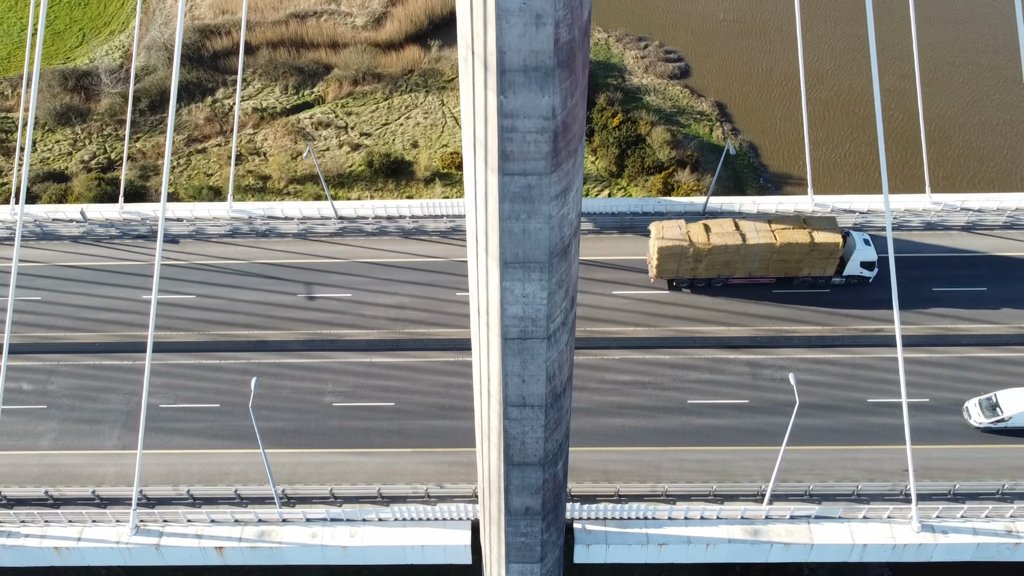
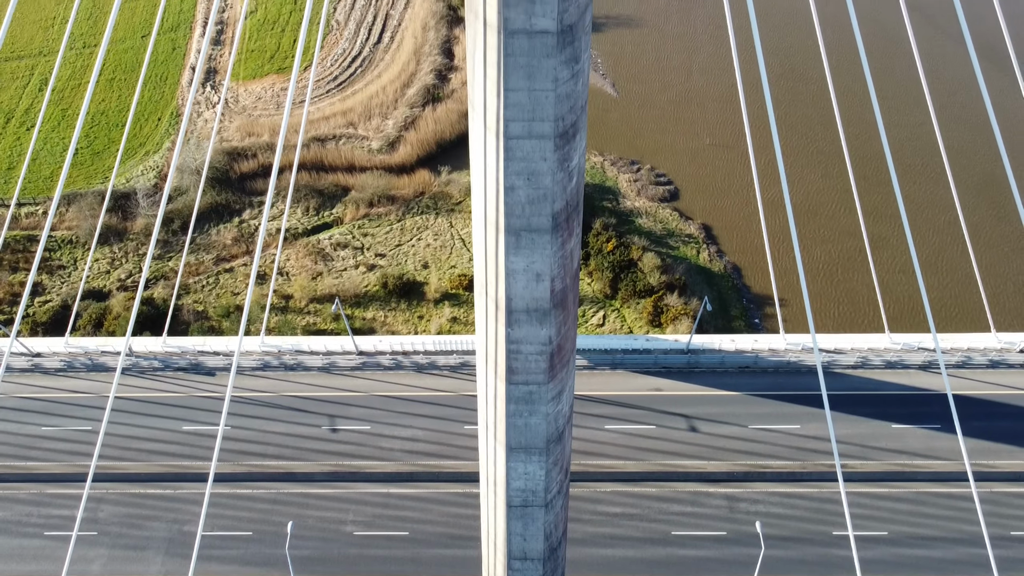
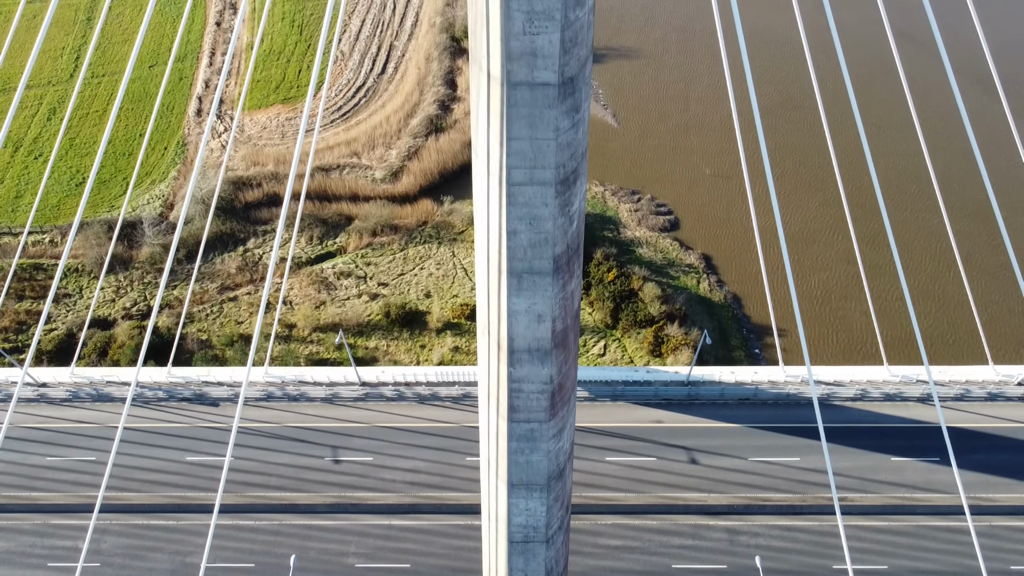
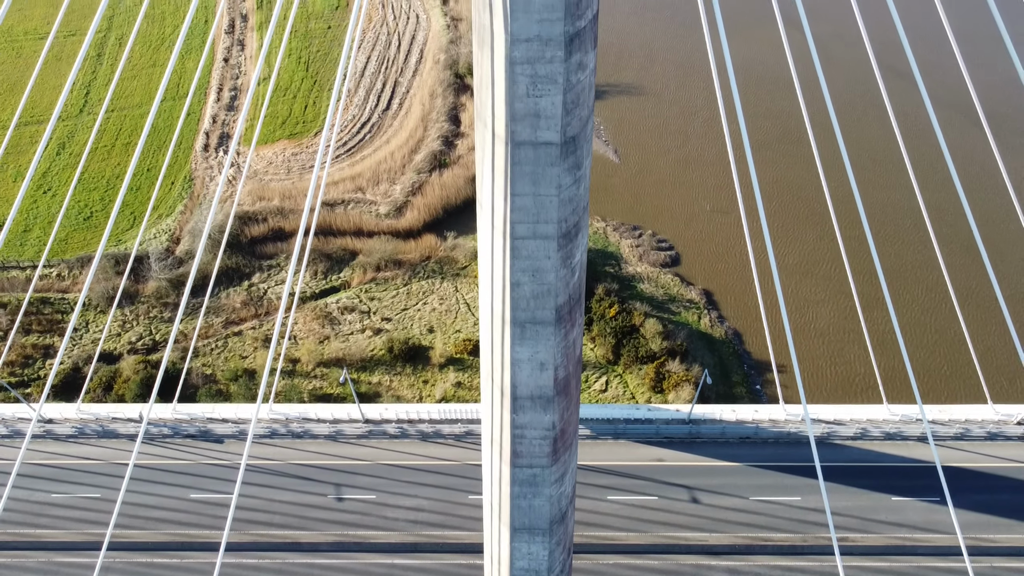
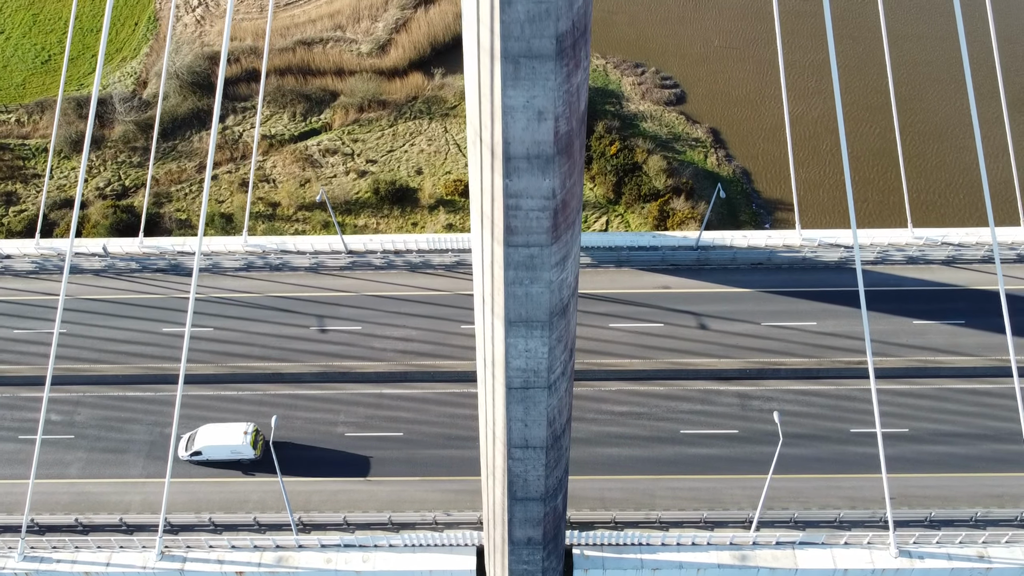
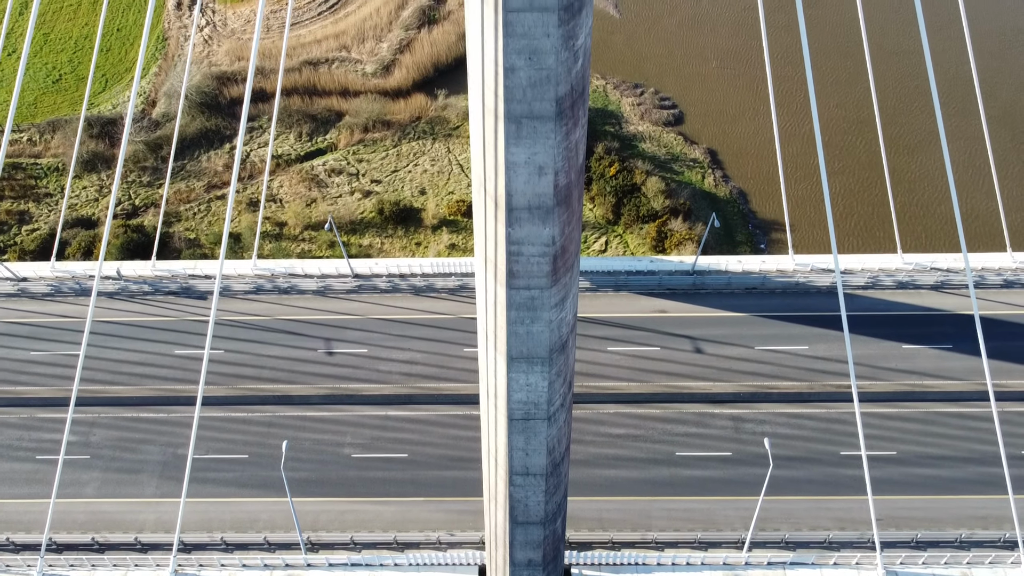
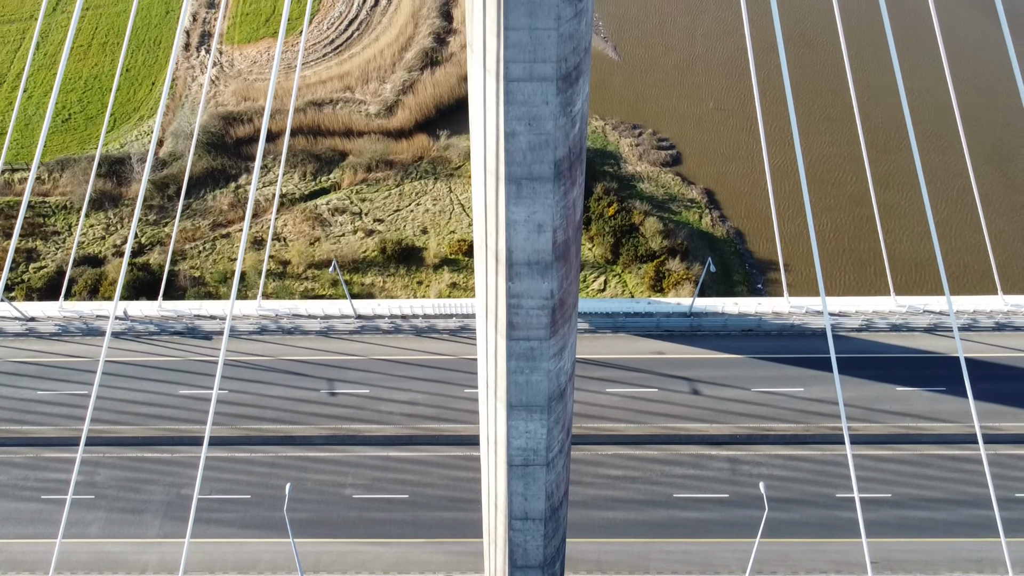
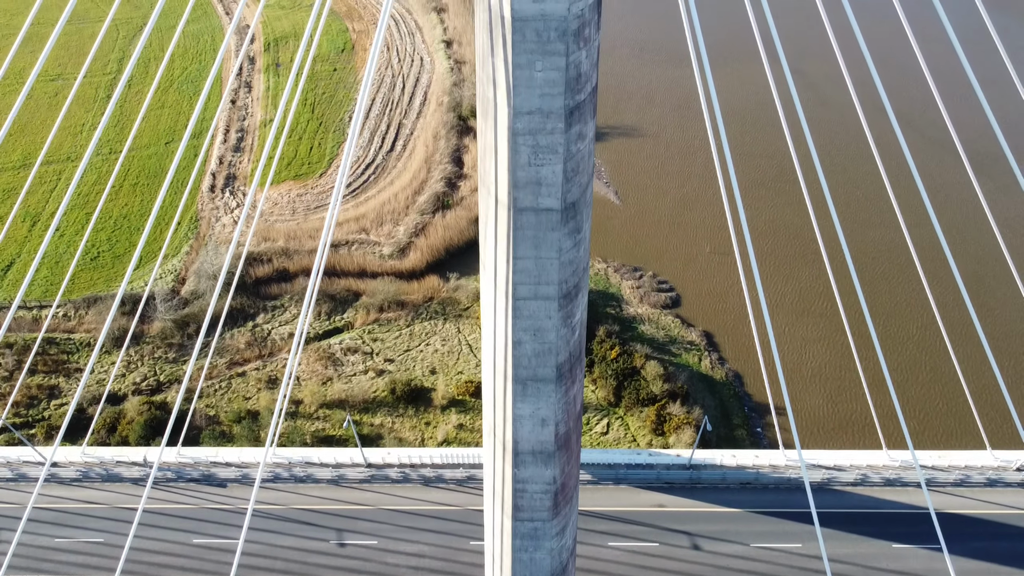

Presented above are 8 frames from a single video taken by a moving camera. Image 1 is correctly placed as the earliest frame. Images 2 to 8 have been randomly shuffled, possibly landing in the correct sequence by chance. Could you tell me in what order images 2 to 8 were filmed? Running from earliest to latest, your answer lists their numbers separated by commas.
5, 6, 7, 2, 3, 4, 8
